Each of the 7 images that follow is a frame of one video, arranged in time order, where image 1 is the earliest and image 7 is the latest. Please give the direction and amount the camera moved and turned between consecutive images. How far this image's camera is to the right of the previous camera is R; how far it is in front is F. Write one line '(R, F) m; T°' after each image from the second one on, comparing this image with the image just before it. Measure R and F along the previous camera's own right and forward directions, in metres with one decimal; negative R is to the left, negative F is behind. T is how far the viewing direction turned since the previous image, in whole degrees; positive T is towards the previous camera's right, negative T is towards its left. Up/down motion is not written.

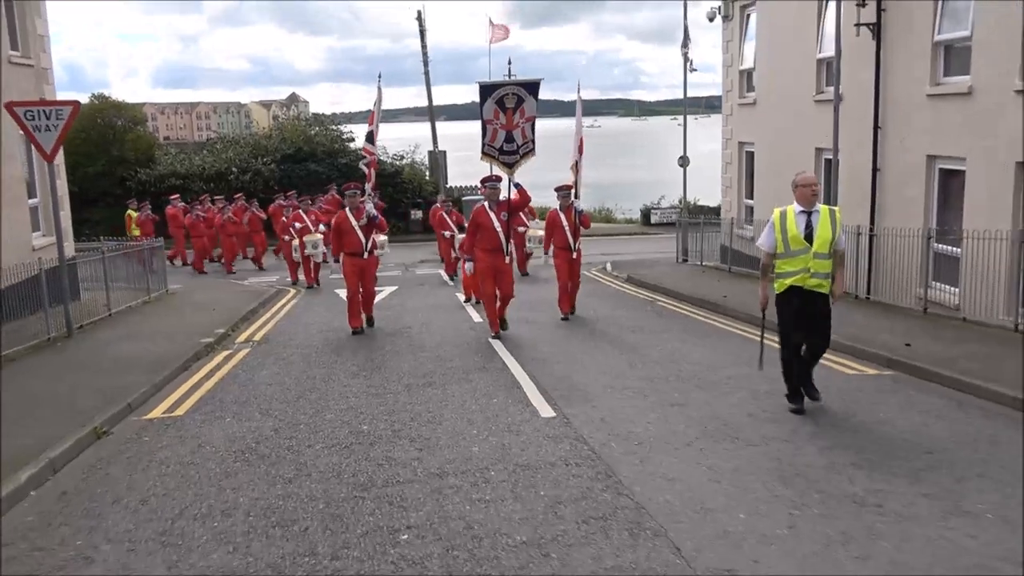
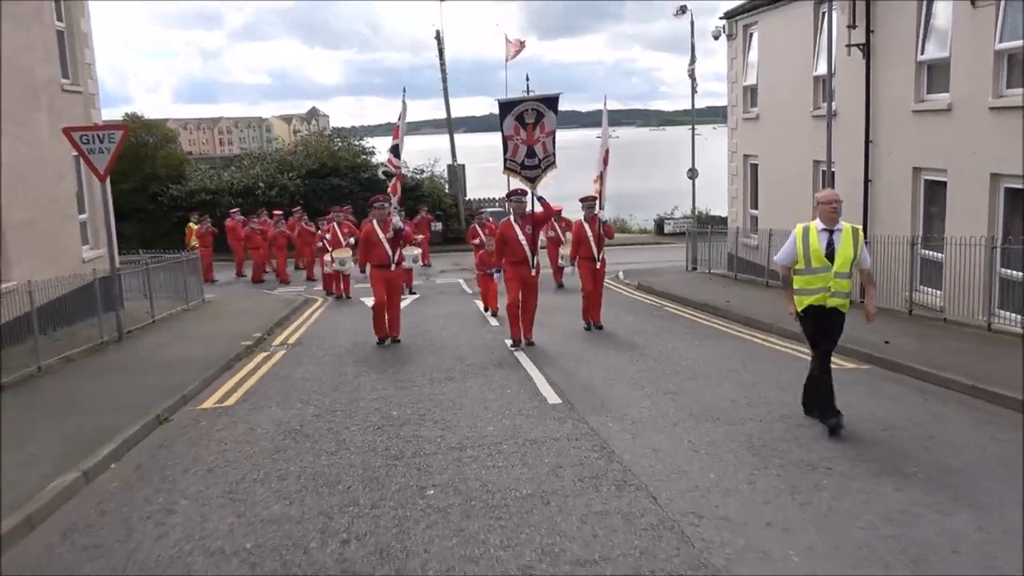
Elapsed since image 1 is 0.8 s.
(+0.1, -0.9) m; -1°
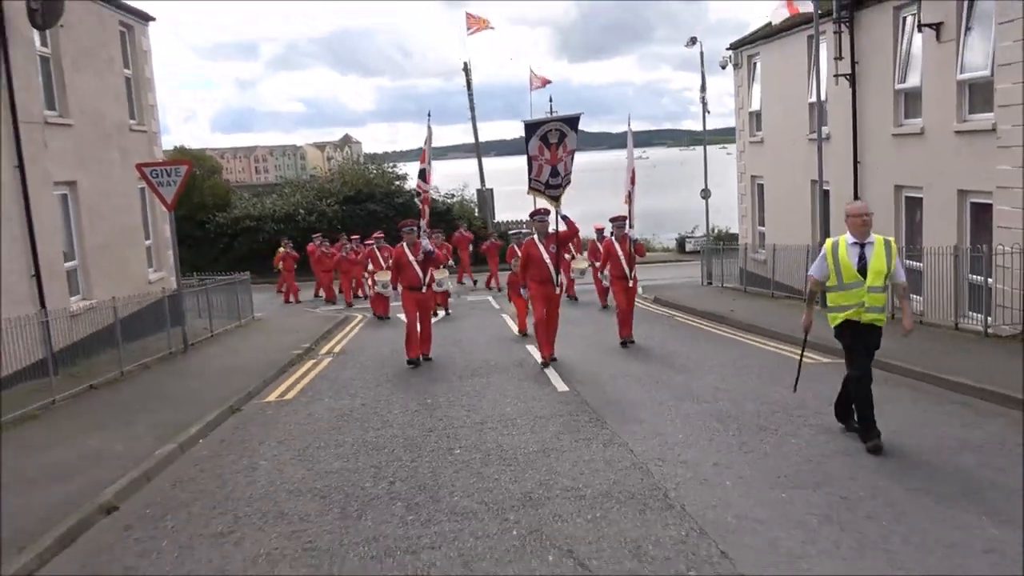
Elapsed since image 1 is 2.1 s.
(+0.2, -1.4) m; -2°
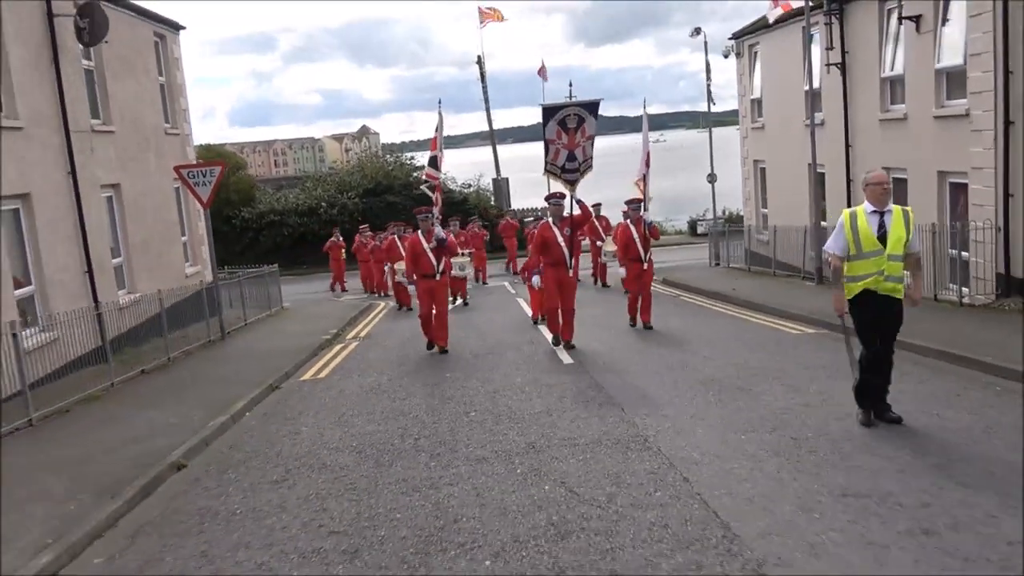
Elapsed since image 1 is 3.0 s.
(+0.1, -1.0) m; -1°
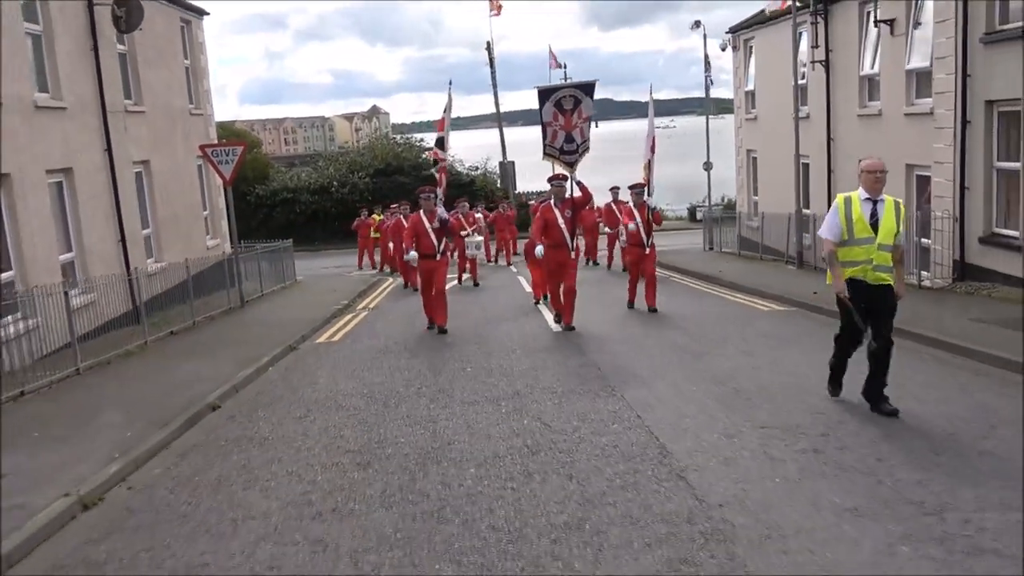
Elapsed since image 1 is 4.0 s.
(+0.1, -1.1) m; 0°
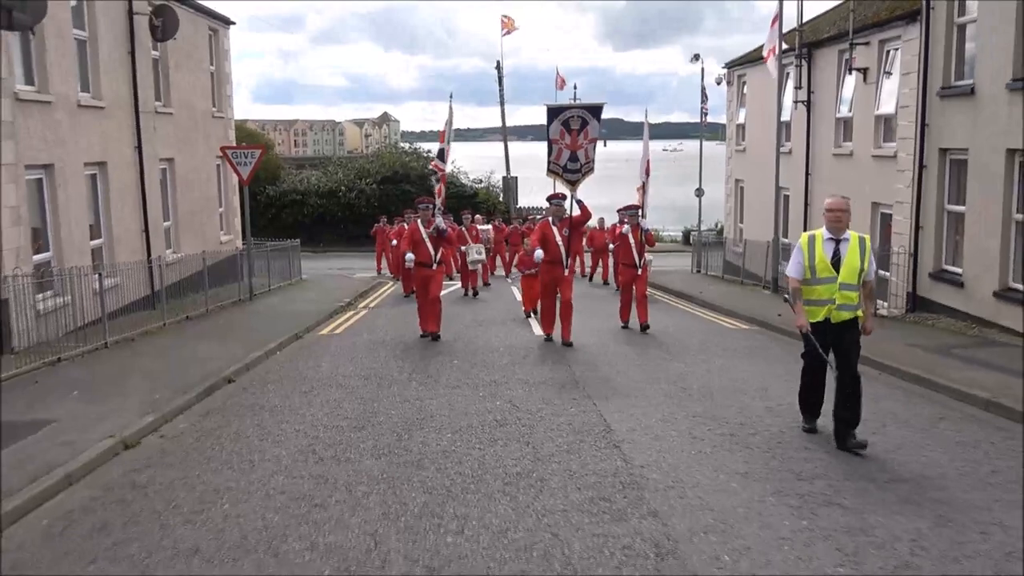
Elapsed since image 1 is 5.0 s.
(+0.2, -1.1) m; 0°
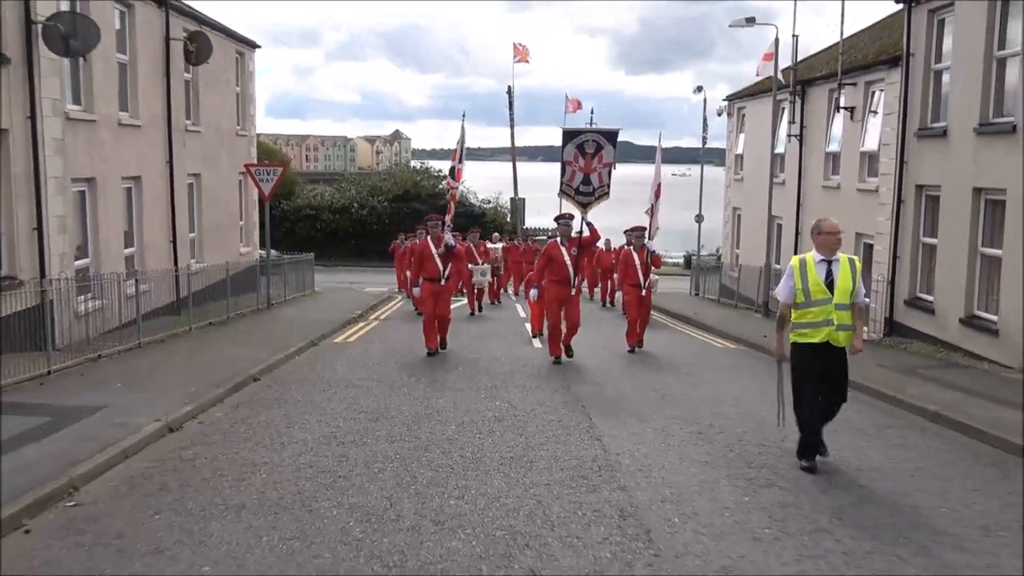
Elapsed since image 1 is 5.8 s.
(+0.1, -0.9) m; 0°
